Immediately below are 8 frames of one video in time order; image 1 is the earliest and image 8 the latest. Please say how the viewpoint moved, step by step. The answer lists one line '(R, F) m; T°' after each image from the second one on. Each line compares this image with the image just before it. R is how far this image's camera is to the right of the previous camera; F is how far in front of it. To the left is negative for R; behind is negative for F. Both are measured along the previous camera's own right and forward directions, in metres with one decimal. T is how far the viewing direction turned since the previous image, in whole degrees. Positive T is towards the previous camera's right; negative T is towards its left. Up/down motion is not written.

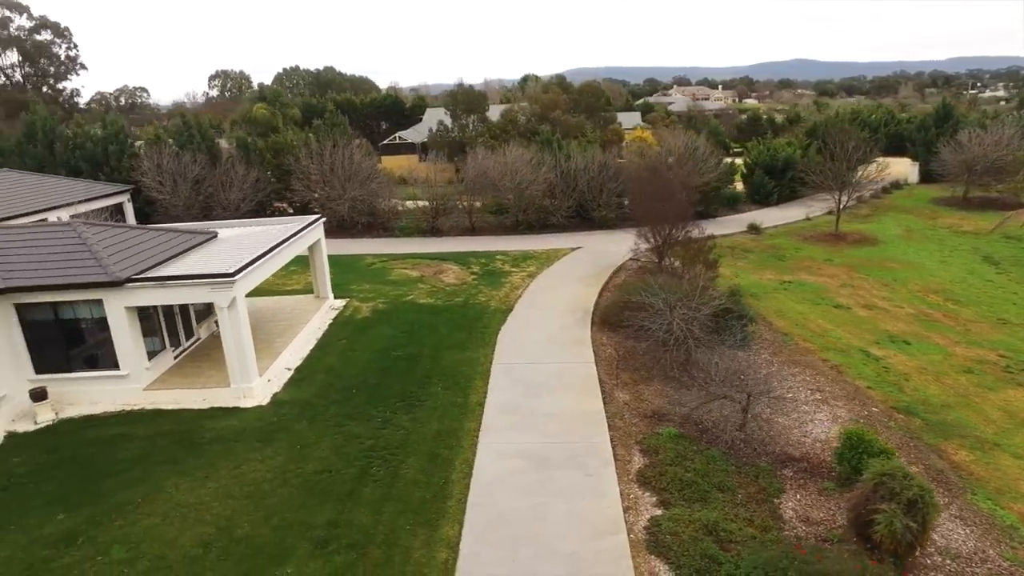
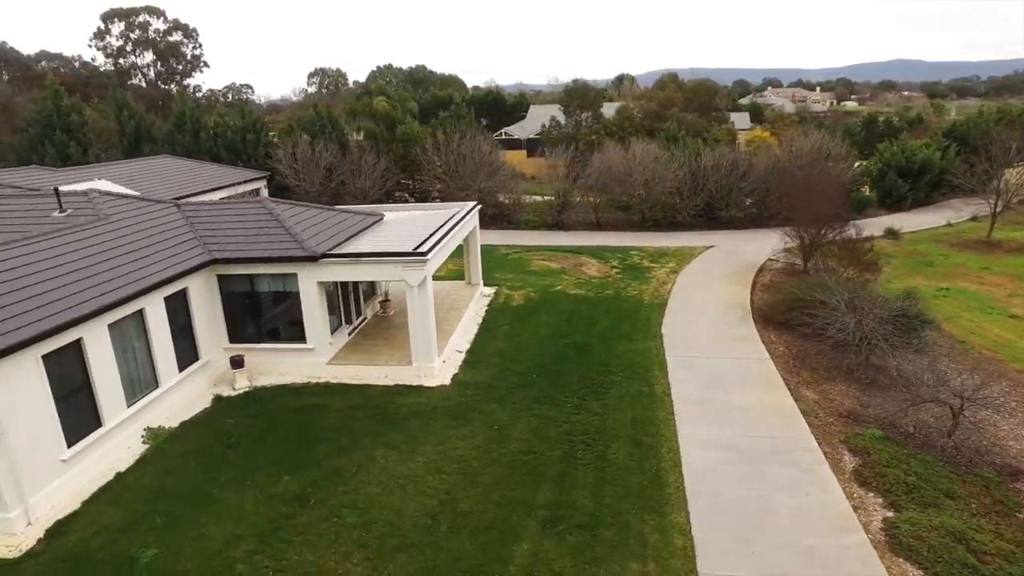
(-2.4, 0.0) m; -6°
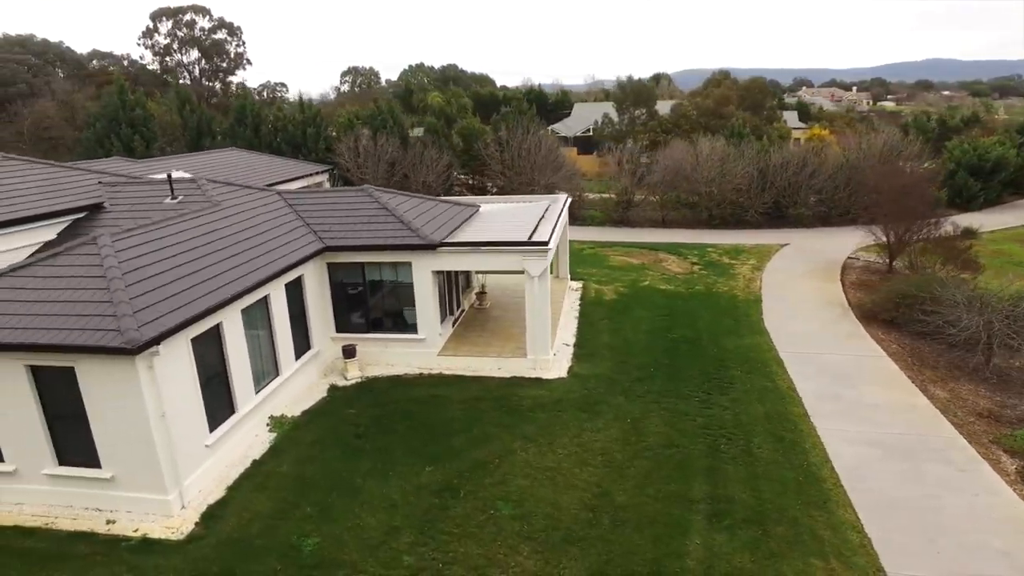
(-2.0, +0.2) m; -2°
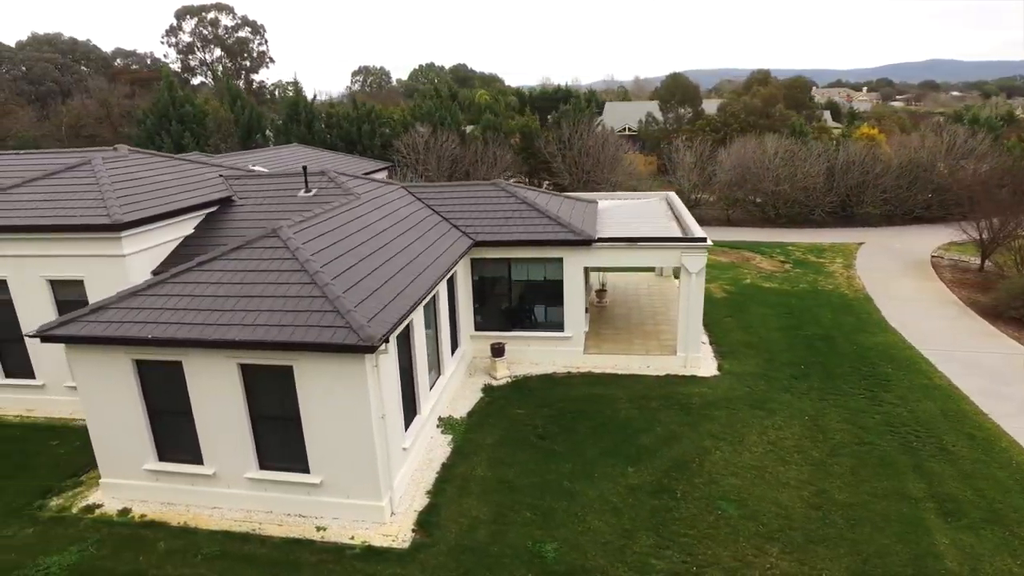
(-3.1, +0.3) m; +1°
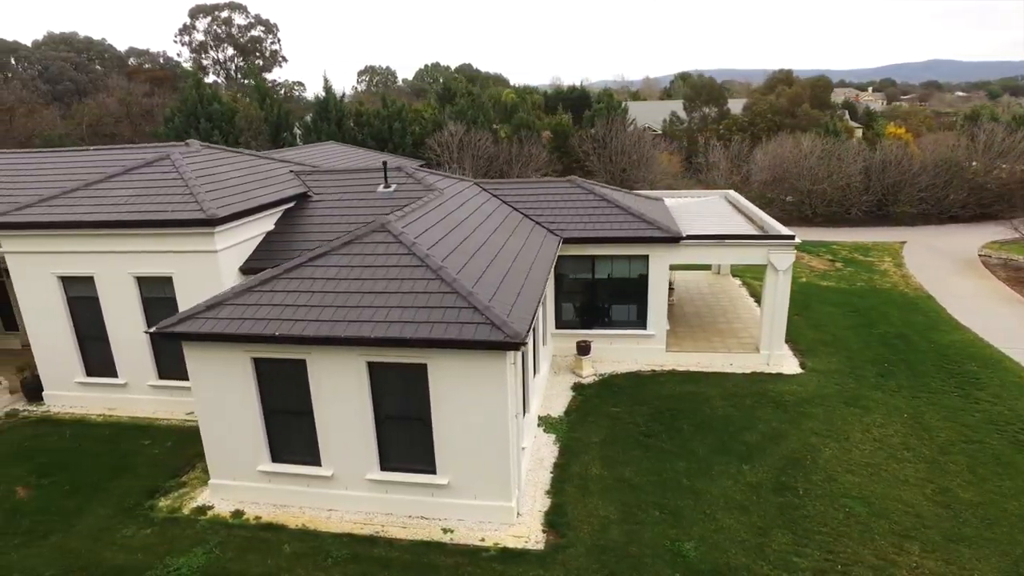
(-1.7, +0.2) m; 0°
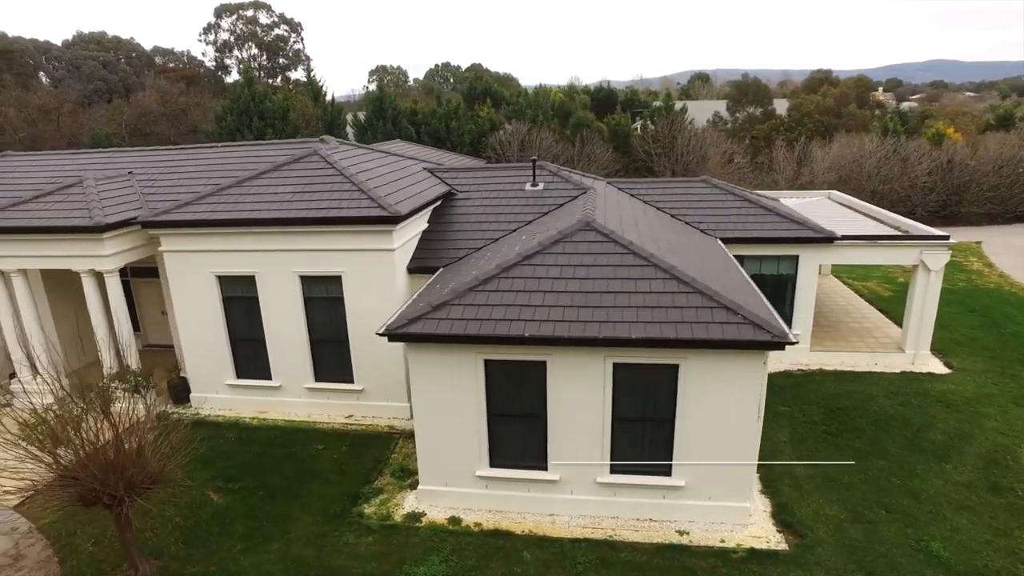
(-3.1, +0.2) m; +1°
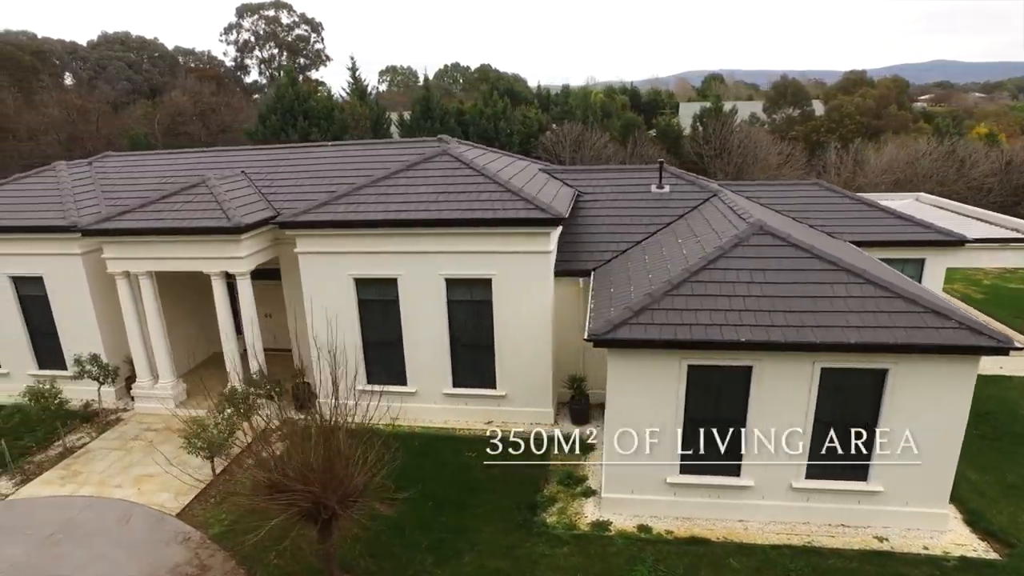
(-2.6, +0.2) m; 0°
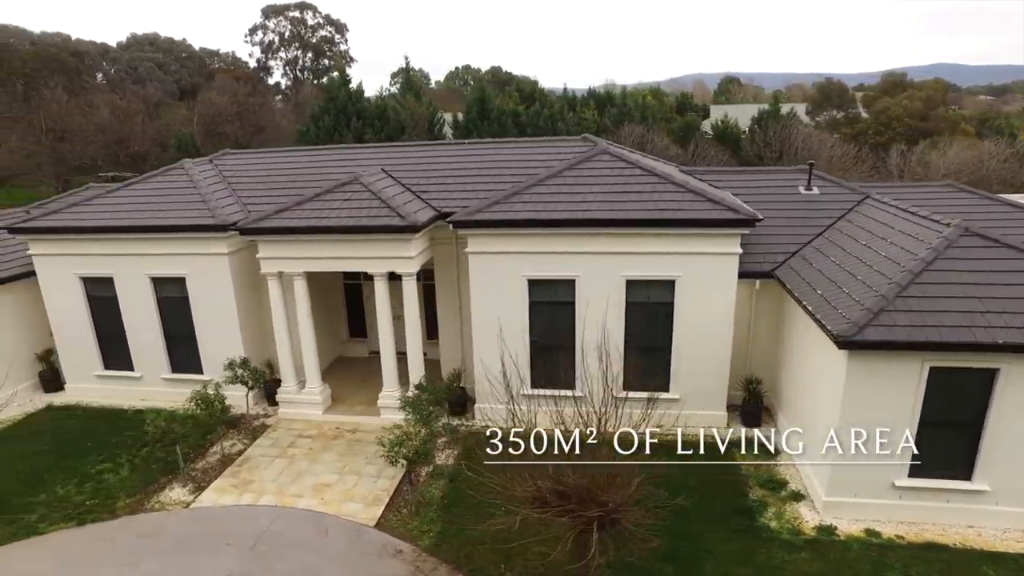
(-3.0, +0.2) m; +1°
